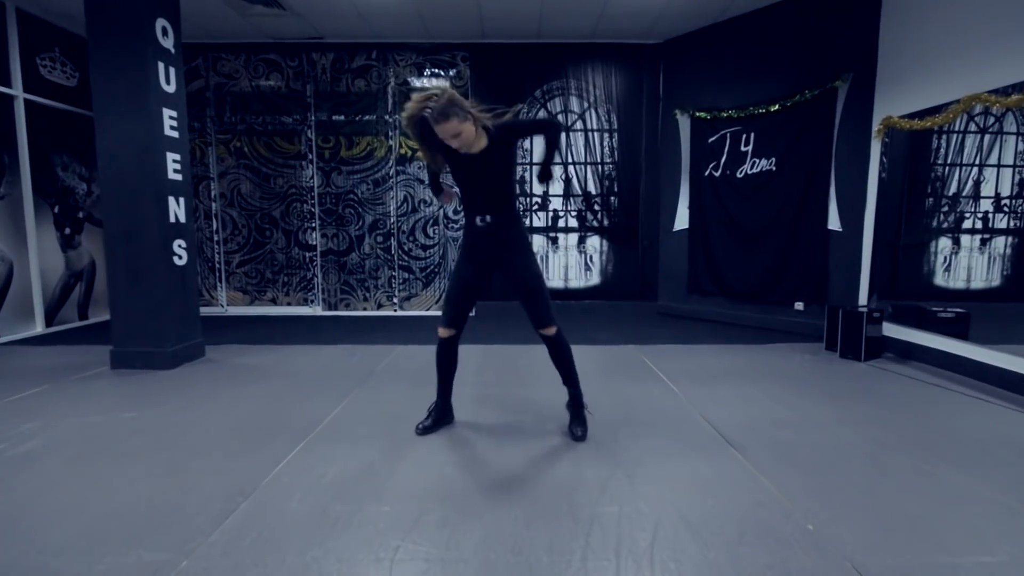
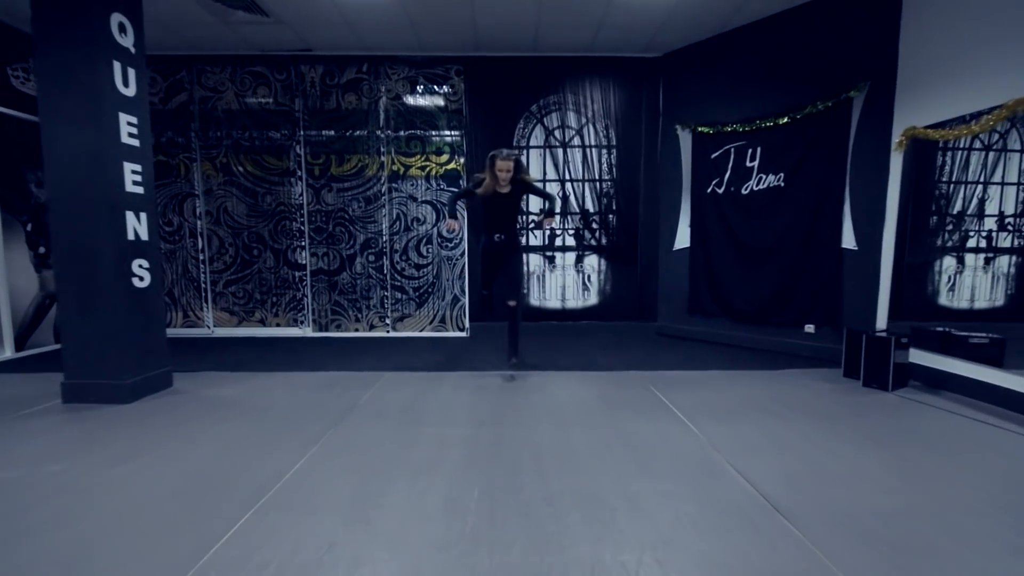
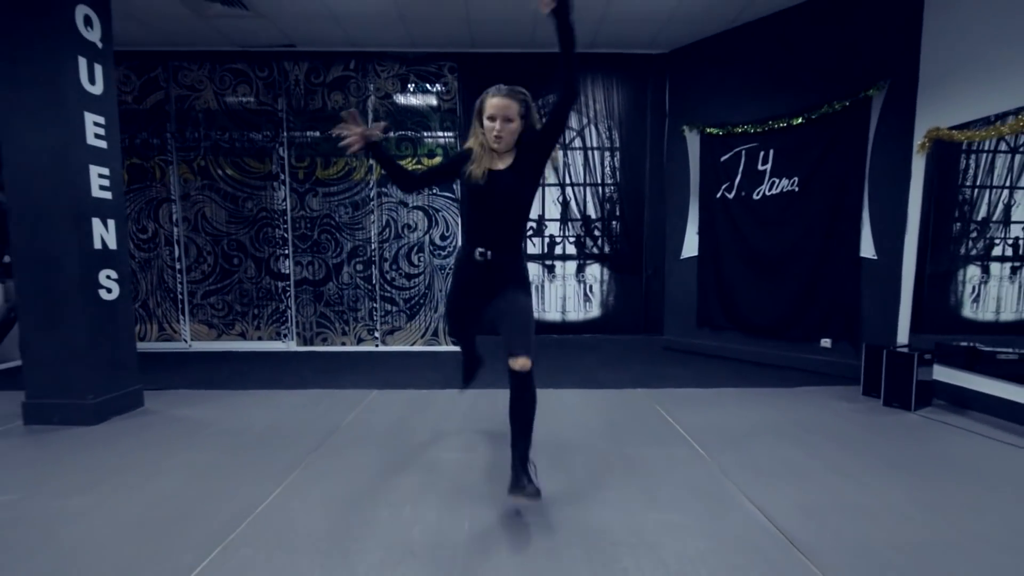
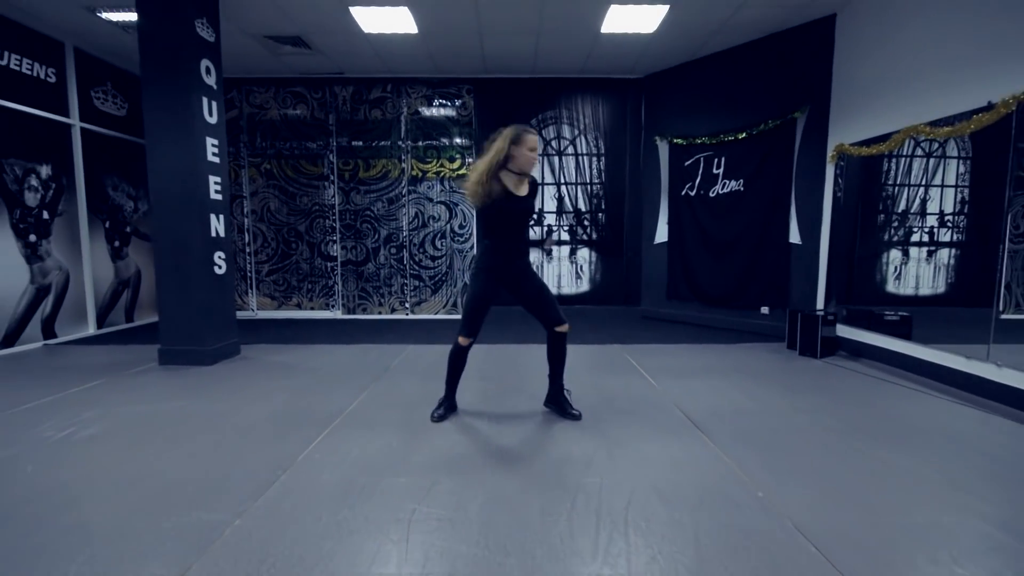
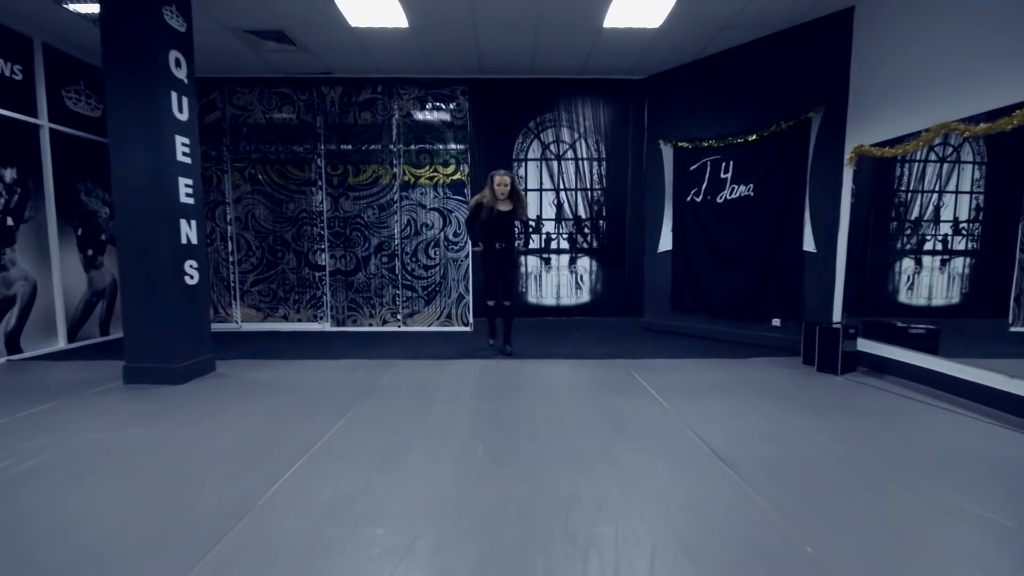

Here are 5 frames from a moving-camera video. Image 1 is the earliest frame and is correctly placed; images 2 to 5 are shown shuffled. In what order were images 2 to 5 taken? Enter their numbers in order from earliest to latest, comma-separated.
4, 5, 2, 3
